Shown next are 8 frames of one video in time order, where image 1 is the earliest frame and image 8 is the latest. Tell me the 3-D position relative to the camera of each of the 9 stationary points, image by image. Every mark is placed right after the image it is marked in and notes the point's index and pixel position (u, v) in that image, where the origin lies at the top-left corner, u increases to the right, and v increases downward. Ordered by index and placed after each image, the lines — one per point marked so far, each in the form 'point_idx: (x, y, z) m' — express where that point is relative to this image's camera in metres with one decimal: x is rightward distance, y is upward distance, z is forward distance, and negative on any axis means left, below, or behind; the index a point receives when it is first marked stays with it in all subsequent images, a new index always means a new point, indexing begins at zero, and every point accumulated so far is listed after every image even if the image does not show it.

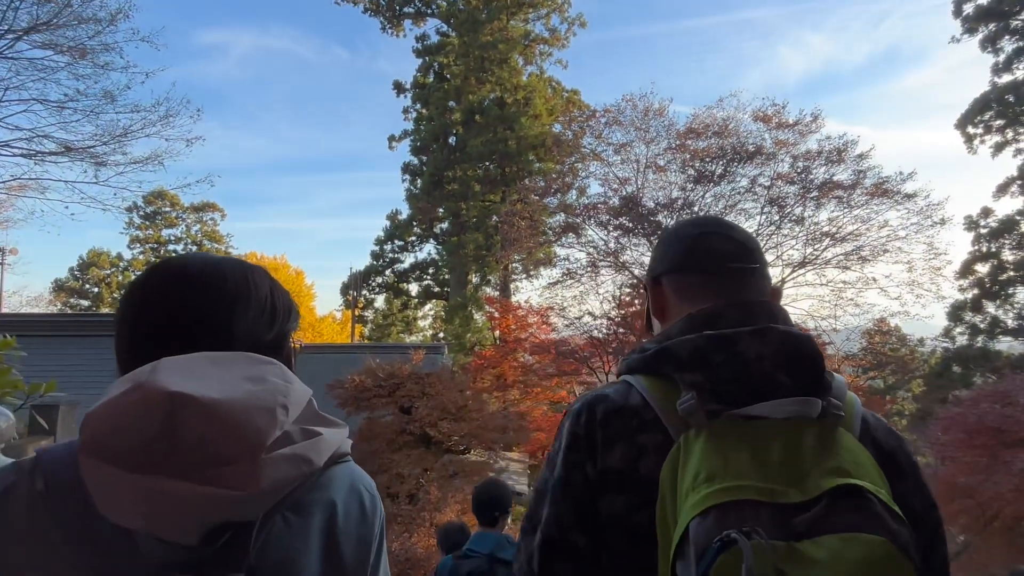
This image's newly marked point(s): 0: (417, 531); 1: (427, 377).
0: (-1.1, -2.7, +6.6) m
1: (-1.1, -1.2, +7.9) m
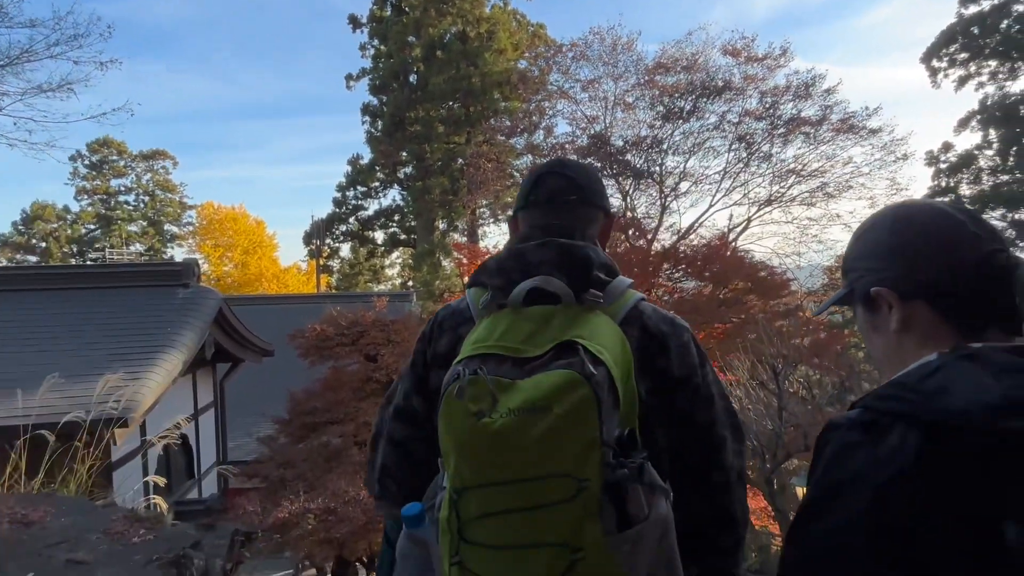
0: (-1.4, -2.1, +6.5) m
1: (-1.6, -0.5, +7.6) m
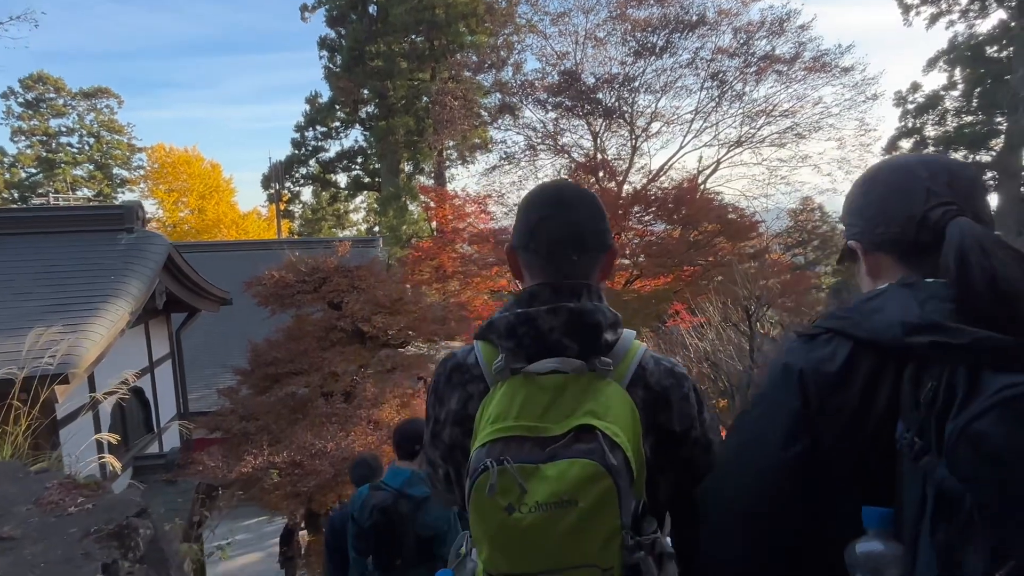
0: (-1.7, -1.5, +6.3) m
1: (-1.9, +0.2, +7.3) m
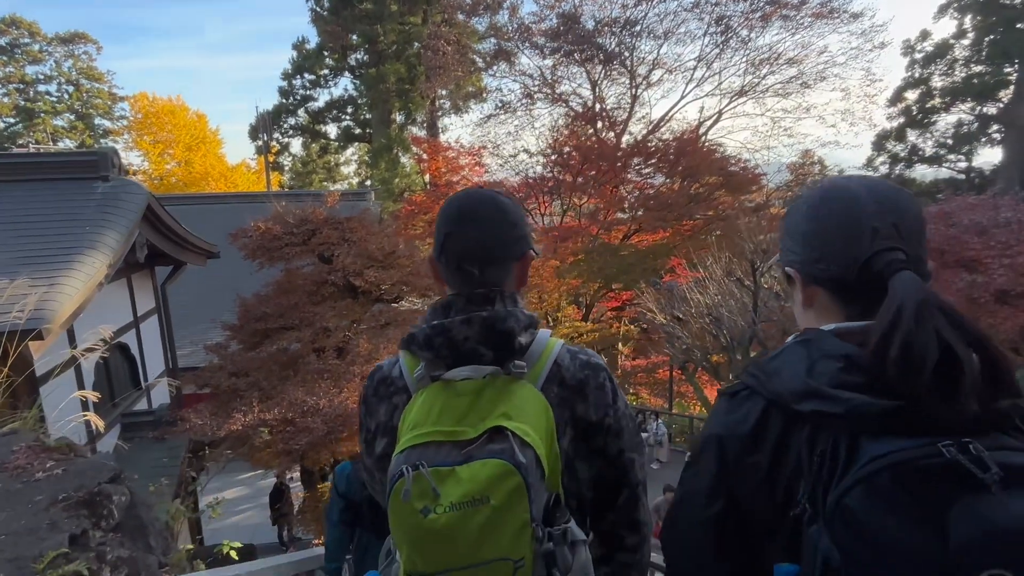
0: (-1.7, -1.0, +6.1) m
1: (-2.0, +0.8, +6.9) m
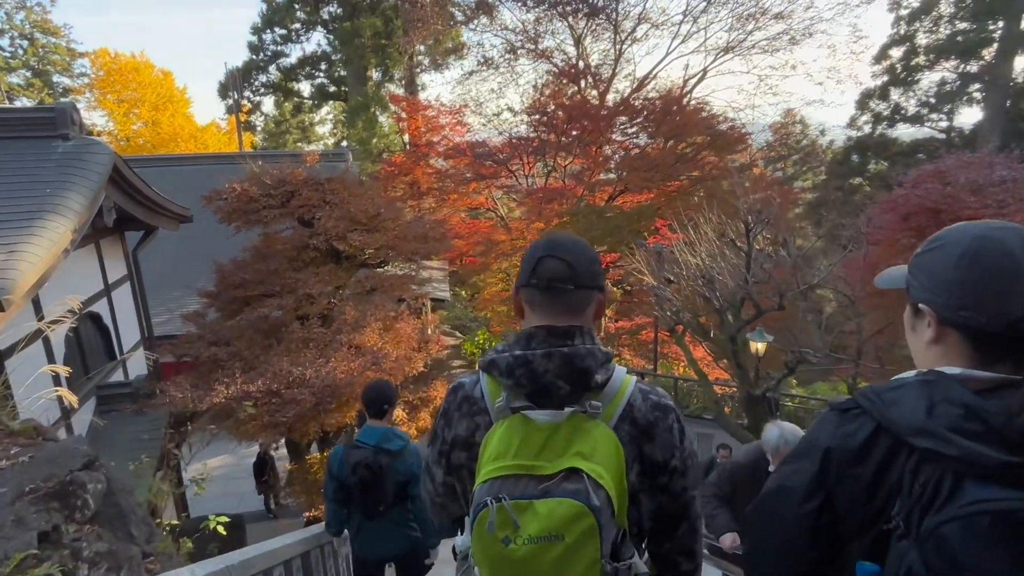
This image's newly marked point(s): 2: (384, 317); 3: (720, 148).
0: (-1.8, -0.7, +5.9) m
1: (-2.1, +1.2, +6.6) m
2: (-1.4, -0.3, +6.4) m
3: (+5.0, +3.4, +14.2) m
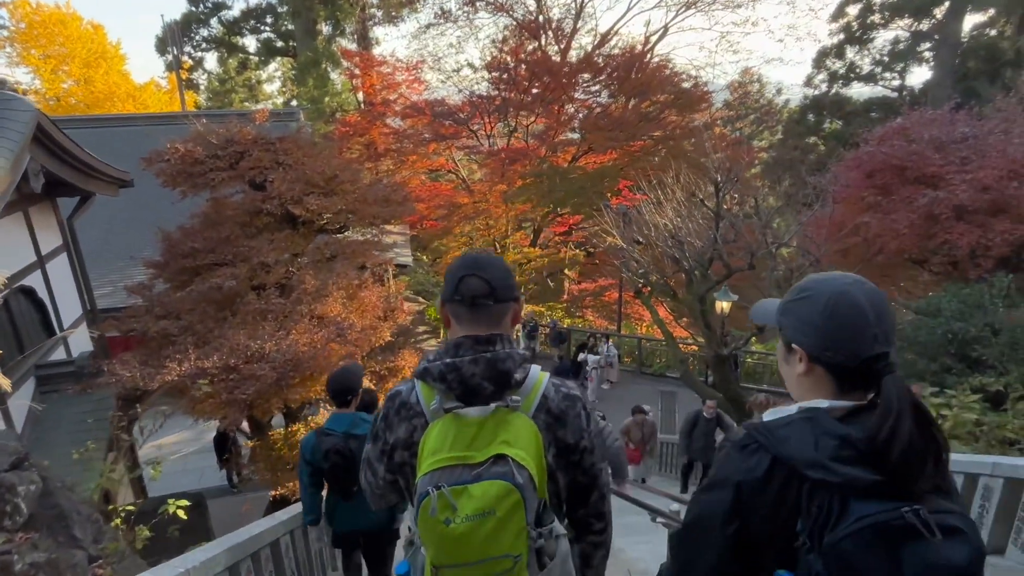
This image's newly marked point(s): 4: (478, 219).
0: (-2.1, -0.4, +5.6) m
1: (-2.4, +1.5, +6.2) m
2: (-1.7, 0.0, +6.1) m
3: (+4.1, +4.3, +14.1) m
4: (-0.8, +1.6, +14.2) m
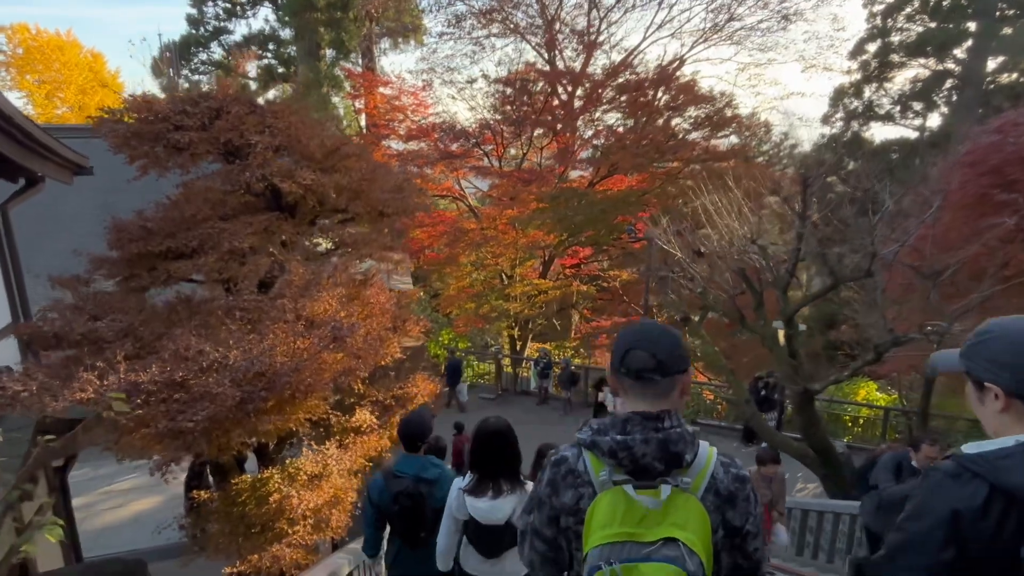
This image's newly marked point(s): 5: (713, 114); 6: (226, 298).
0: (-1.7, -0.3, +4.3) m
1: (-2.0, +1.5, +4.9) m
2: (-1.3, 0.0, +4.7) m
3: (+4.5, +3.5, +13.1) m
4: (-0.6, +0.9, +13.0) m
5: (+4.3, +3.8, +13.0) m
6: (-2.2, -0.1, +4.5) m
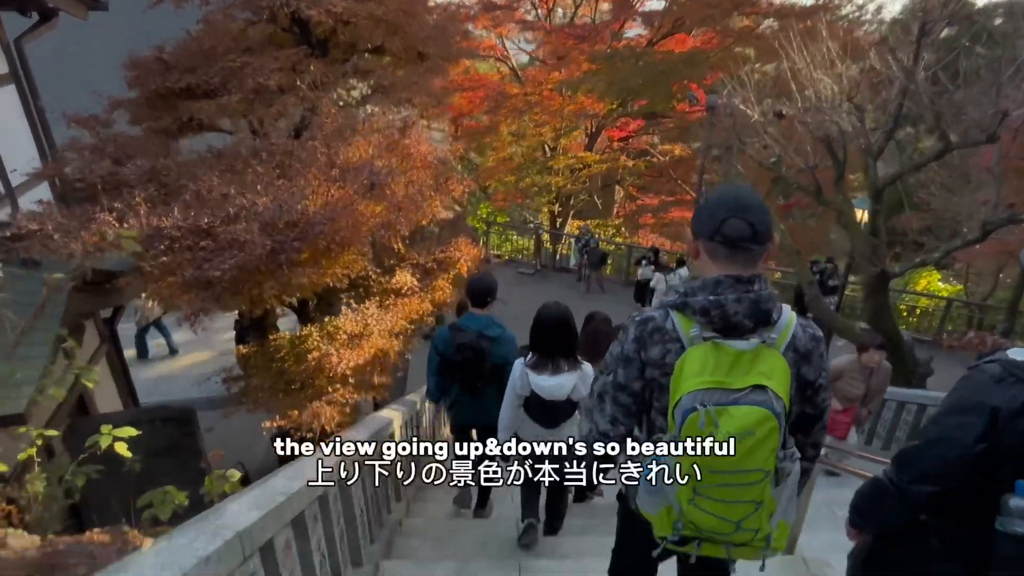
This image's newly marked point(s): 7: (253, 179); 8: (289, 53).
0: (-1.4, +0.7, +3.9) m
1: (-1.6, +2.6, +4.2) m
2: (-0.9, +1.1, +4.3) m
3: (+5.5, +6.0, +11.5) m
4: (+0.4, +3.6, +12.1) m
5: (+5.4, +6.2, +11.3) m
6: (-1.8, +1.0, +4.1) m
7: (-1.7, +0.7, +3.9) m
8: (-1.6, +1.7, +4.3) m
